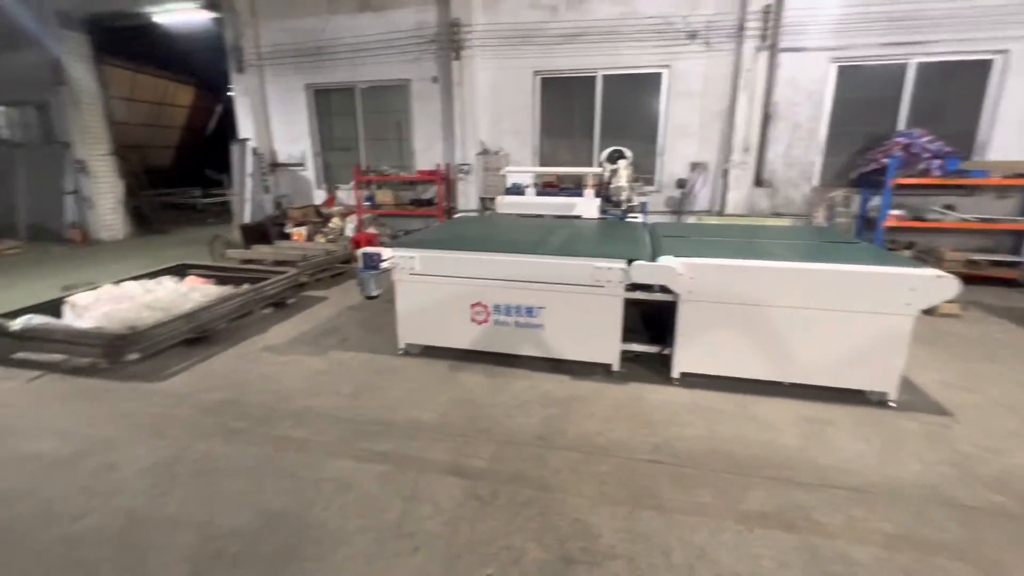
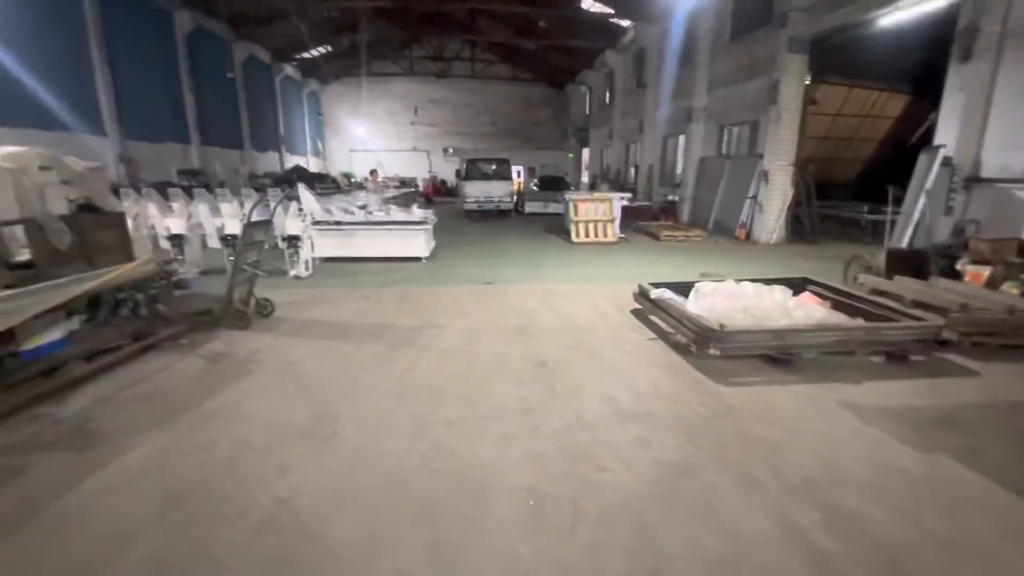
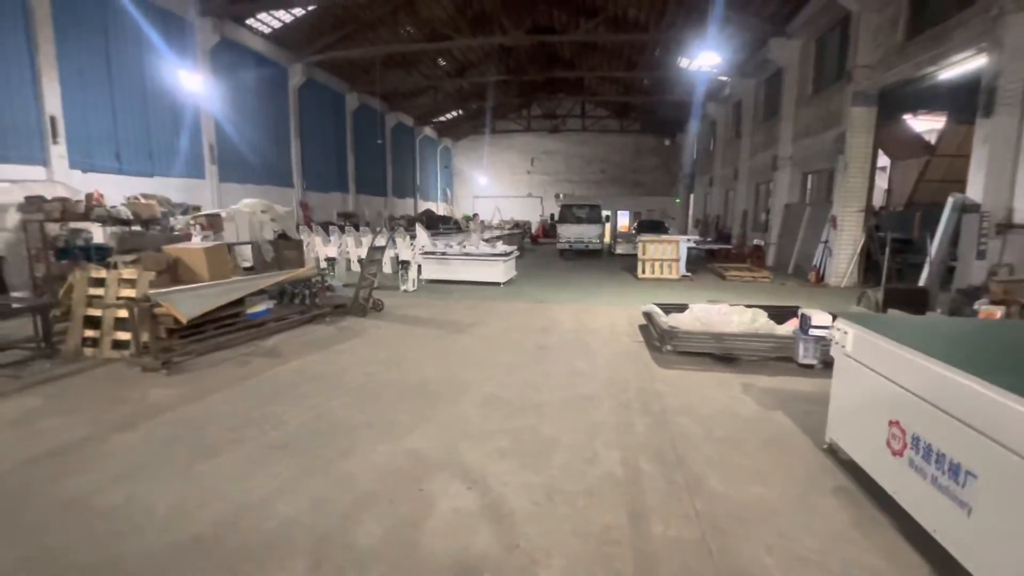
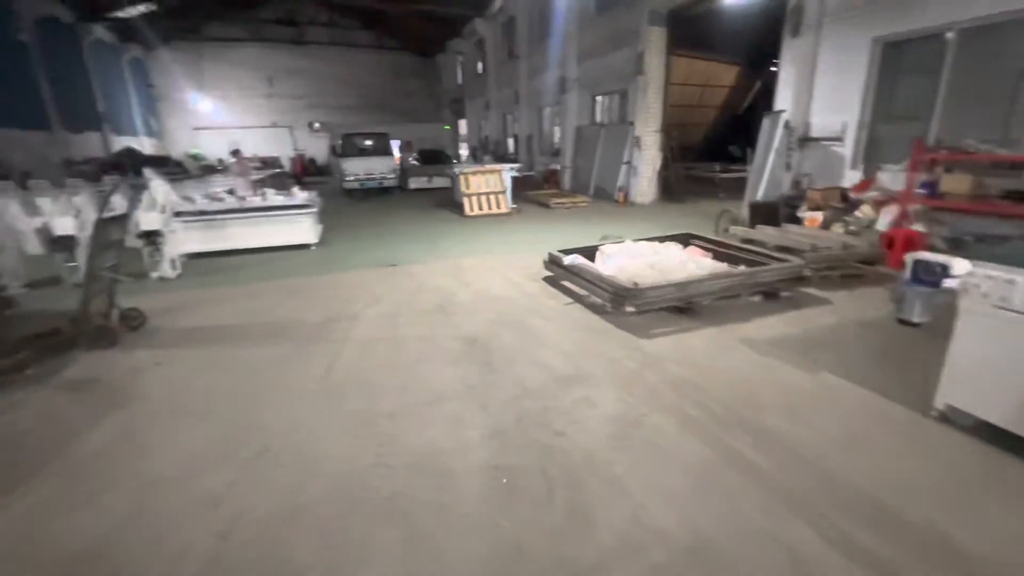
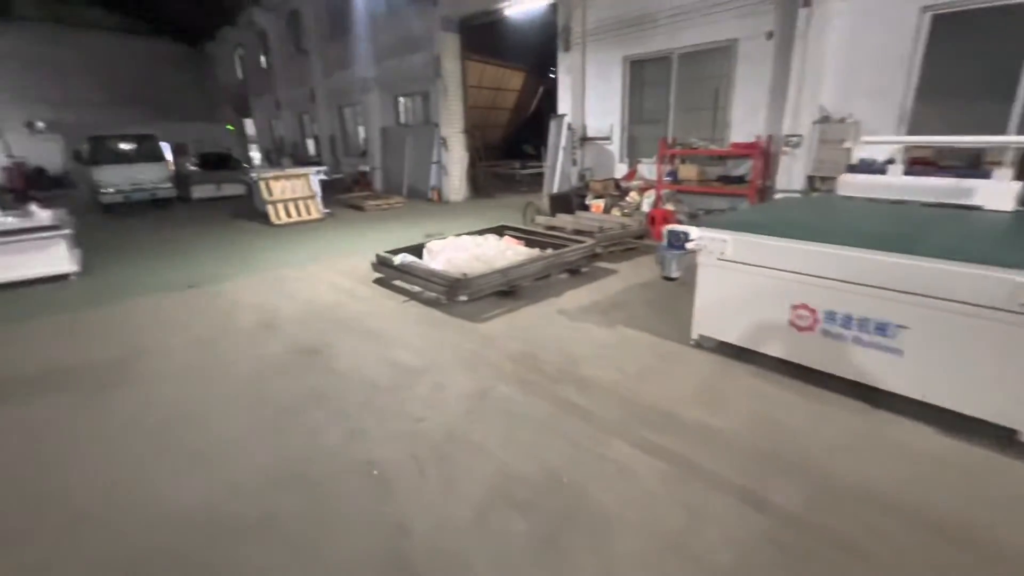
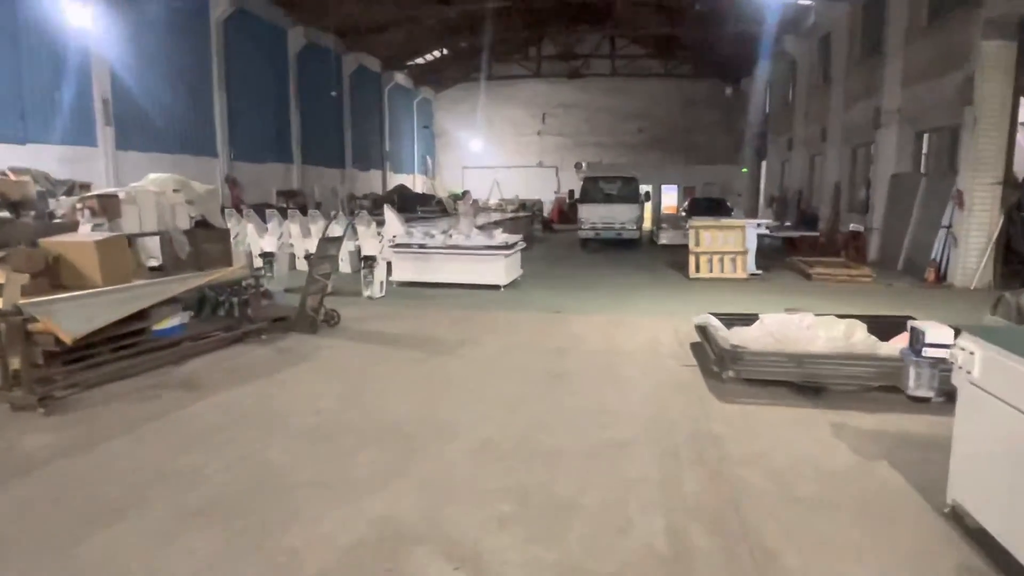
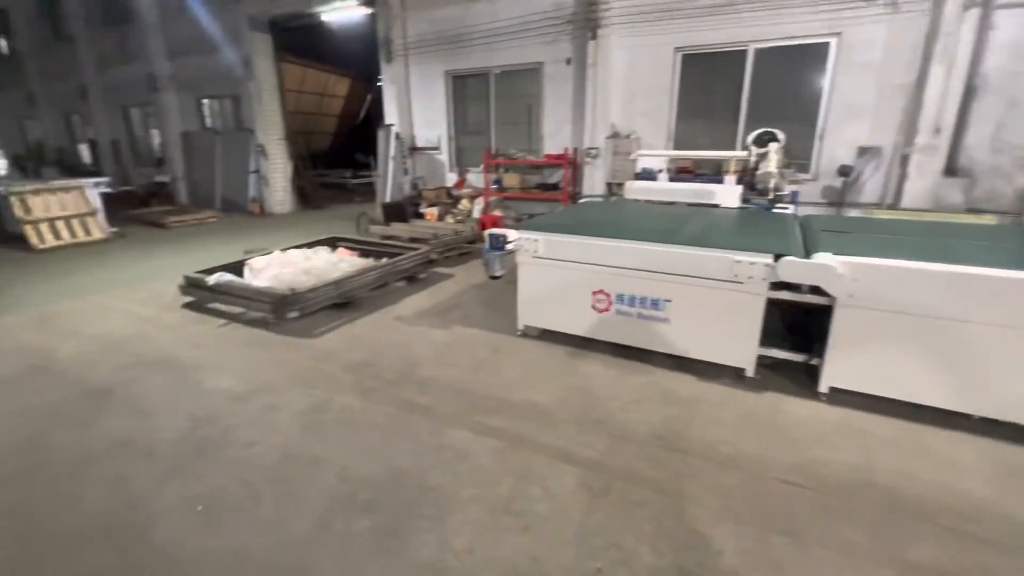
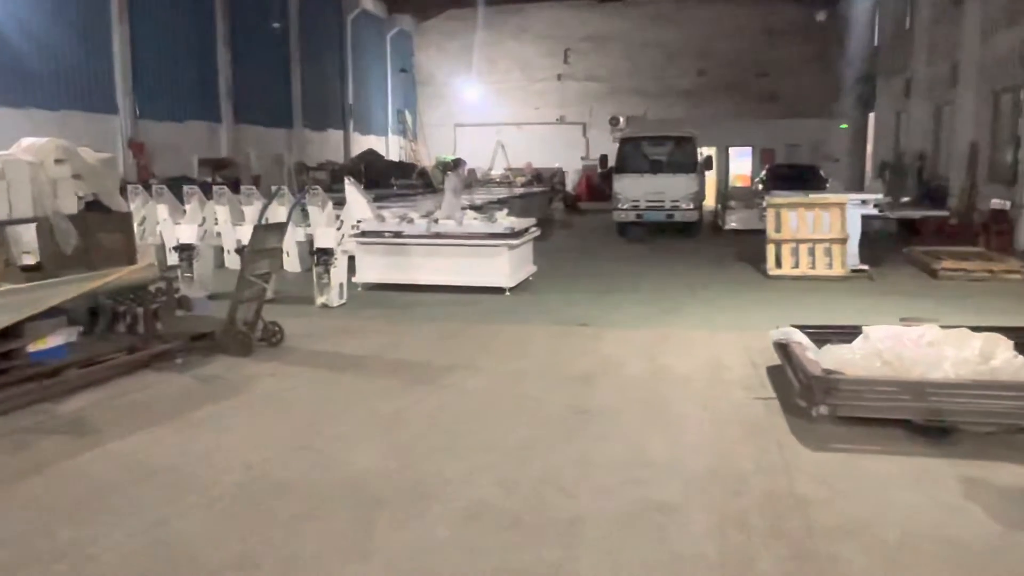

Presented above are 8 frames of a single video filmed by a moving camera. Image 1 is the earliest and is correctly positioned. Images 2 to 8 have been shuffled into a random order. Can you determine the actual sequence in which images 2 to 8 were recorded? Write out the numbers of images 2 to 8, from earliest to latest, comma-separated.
7, 5, 4, 2, 3, 6, 8
